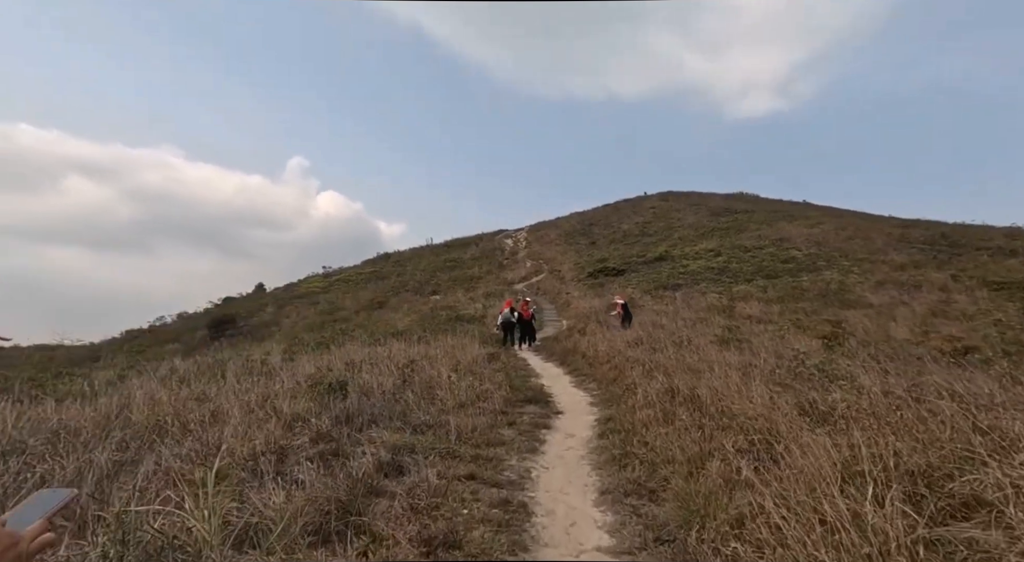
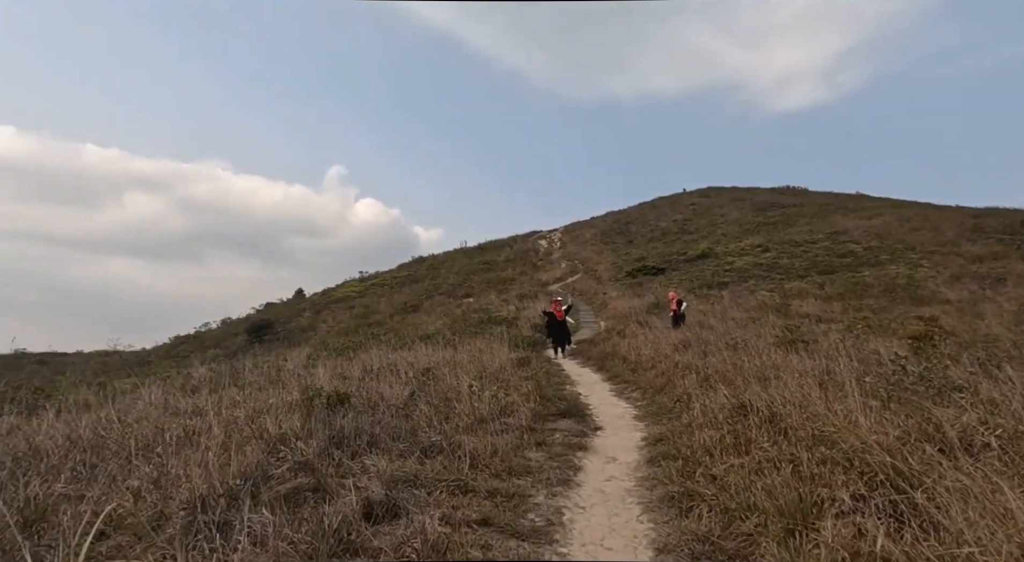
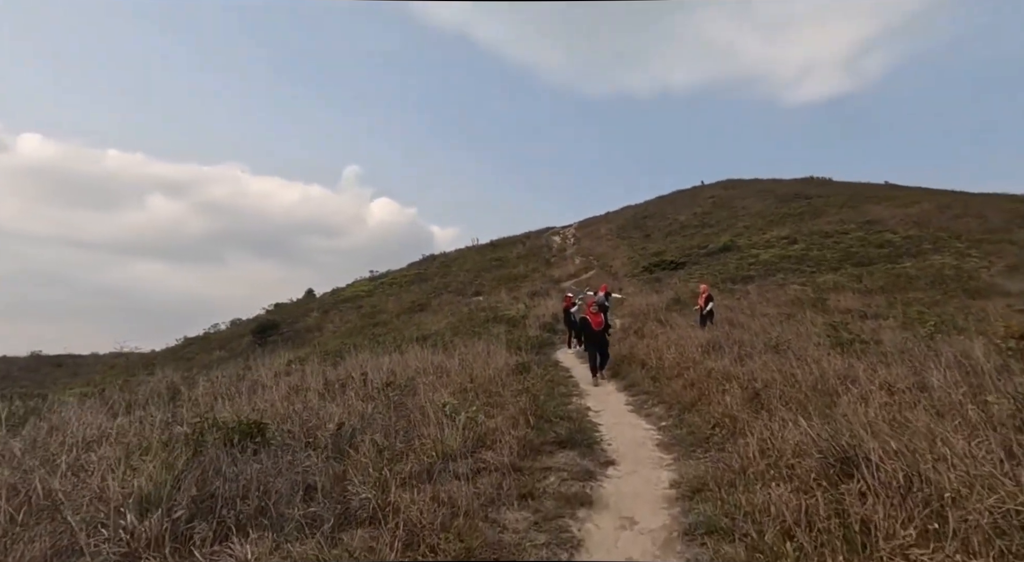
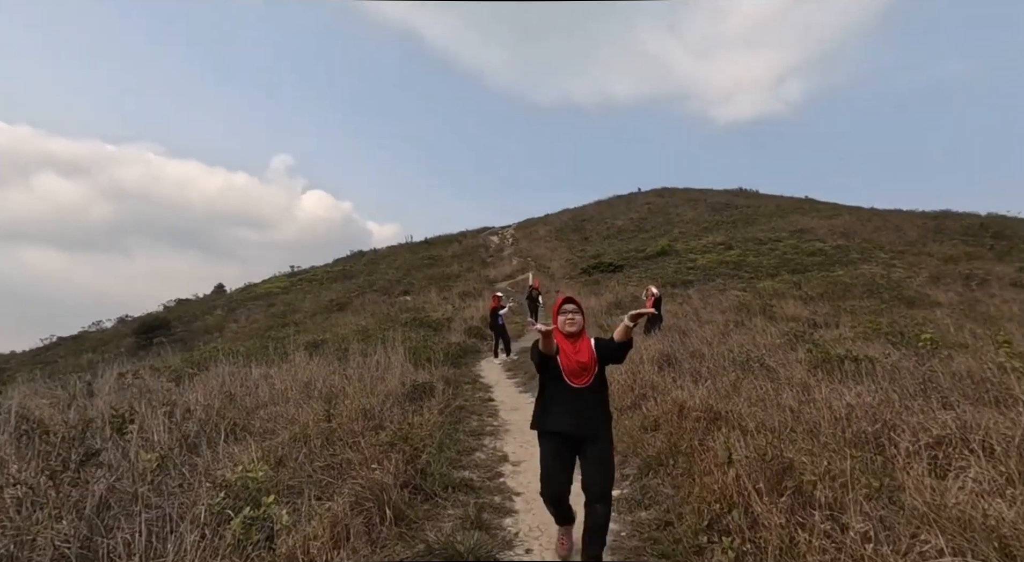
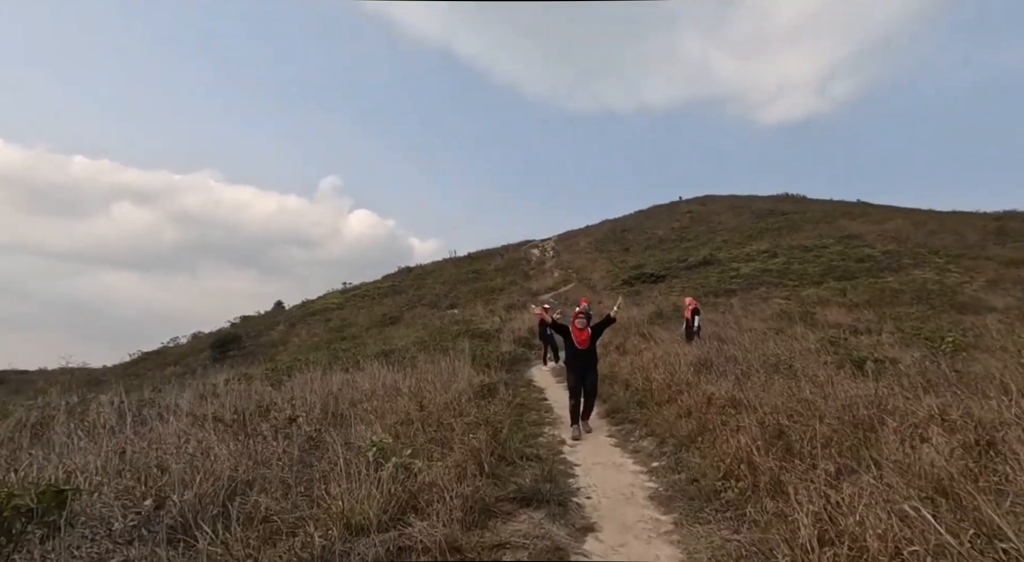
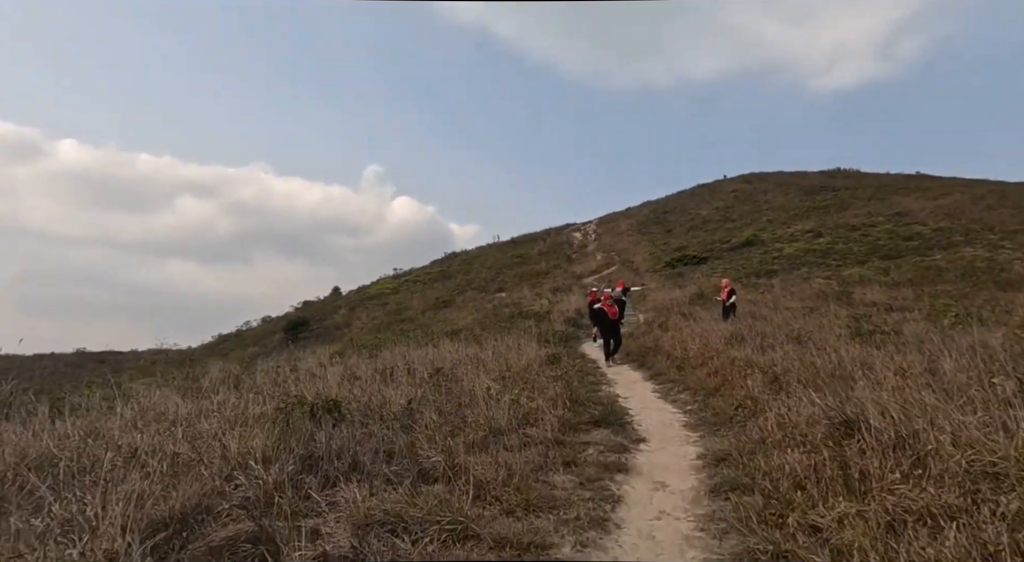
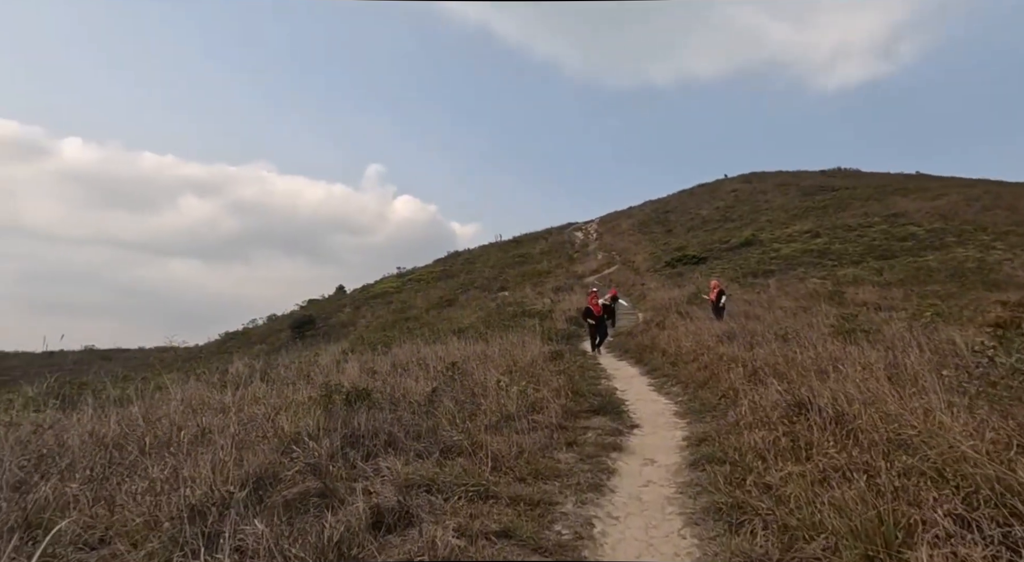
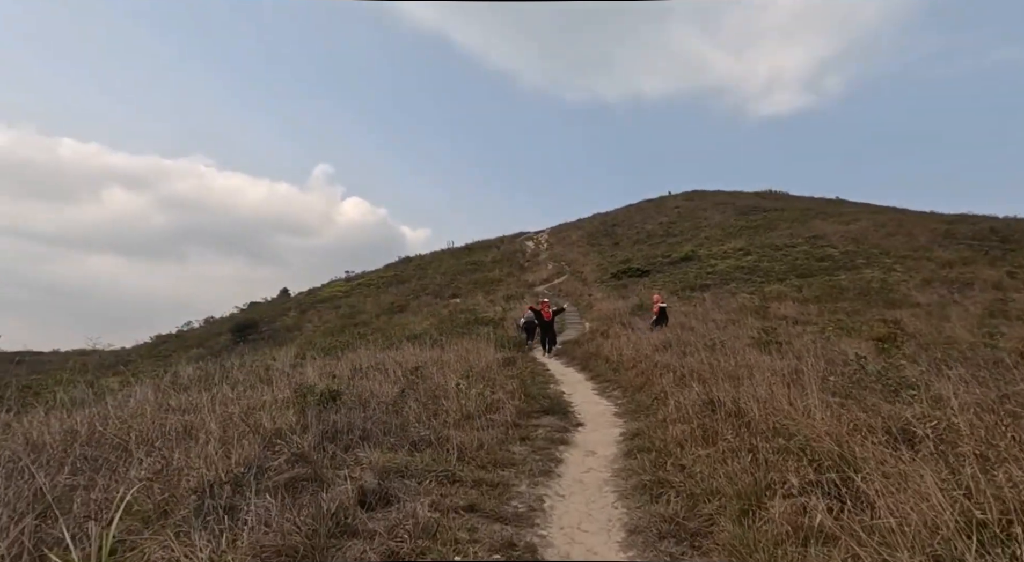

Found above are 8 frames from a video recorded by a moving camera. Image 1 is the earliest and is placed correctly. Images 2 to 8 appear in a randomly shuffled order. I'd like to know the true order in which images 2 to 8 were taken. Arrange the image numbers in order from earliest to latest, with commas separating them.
8, 2, 7, 6, 3, 5, 4
